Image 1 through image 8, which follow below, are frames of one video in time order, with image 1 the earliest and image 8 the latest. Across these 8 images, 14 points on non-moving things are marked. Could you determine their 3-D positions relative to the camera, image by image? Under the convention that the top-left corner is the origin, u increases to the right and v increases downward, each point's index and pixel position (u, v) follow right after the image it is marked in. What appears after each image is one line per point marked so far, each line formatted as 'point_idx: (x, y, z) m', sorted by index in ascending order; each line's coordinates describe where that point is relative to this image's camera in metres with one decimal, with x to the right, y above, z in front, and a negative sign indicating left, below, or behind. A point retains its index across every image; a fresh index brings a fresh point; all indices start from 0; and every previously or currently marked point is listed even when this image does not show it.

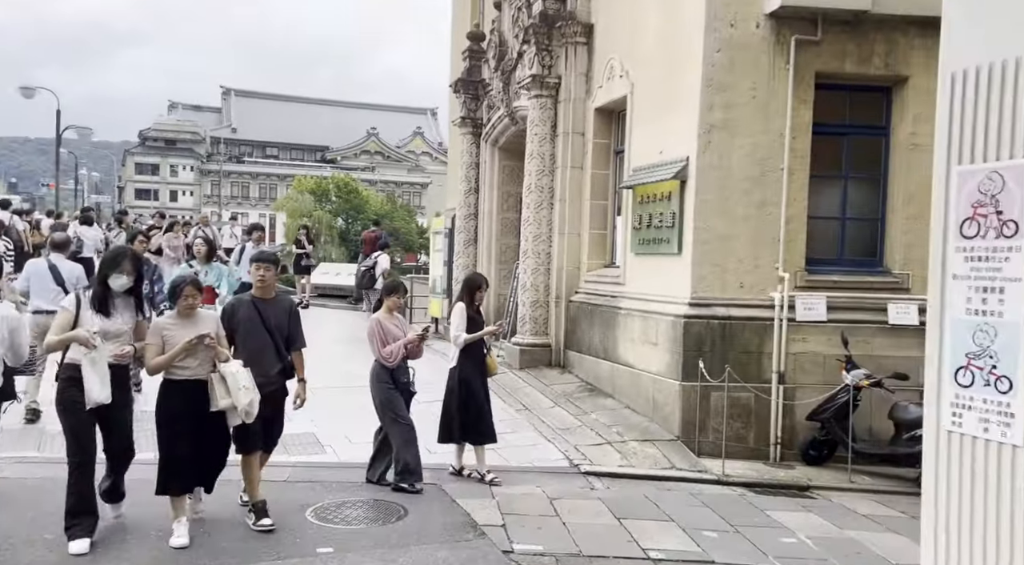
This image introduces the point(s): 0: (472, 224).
0: (-0.7, +1.0, +15.3) m
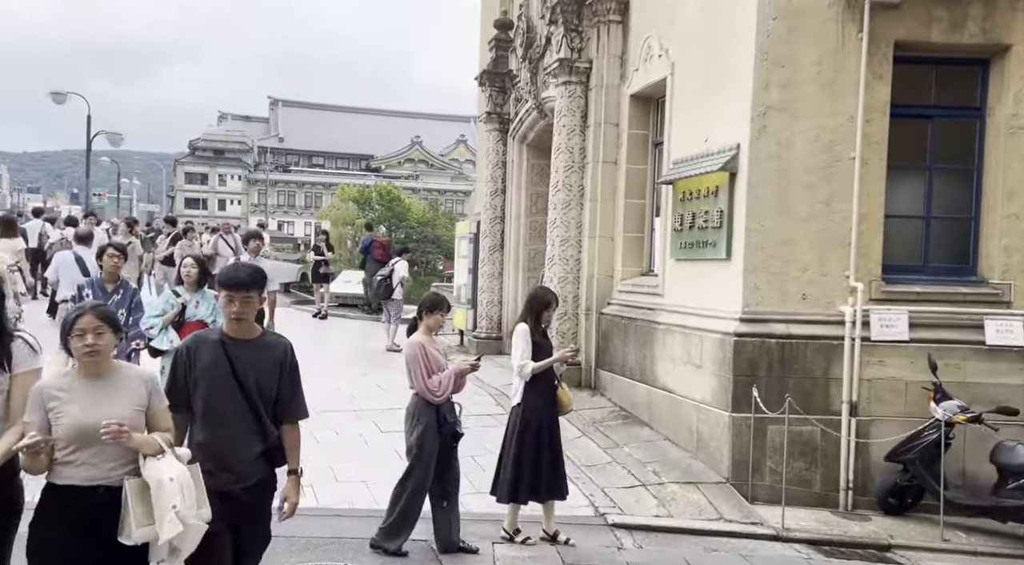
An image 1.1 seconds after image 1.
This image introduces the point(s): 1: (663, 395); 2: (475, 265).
0: (-0.2, +0.9, +14.1) m
1: (+1.4, -1.1, +8.1) m
2: (-0.6, +0.3, +14.6) m
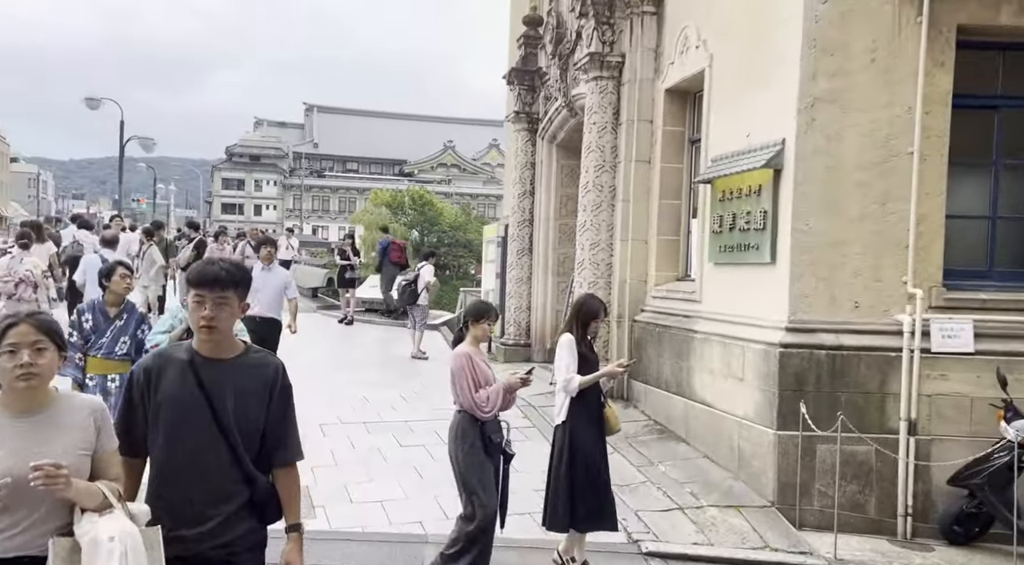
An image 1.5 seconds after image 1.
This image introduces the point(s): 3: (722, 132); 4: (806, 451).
0: (+0.2, +0.8, +13.6) m
1: (+1.6, -1.1, +7.6) m
2: (-0.2, +0.2, +14.2) m
3: (+1.9, +1.4, +7.9) m
4: (+2.1, -1.2, +6.3) m
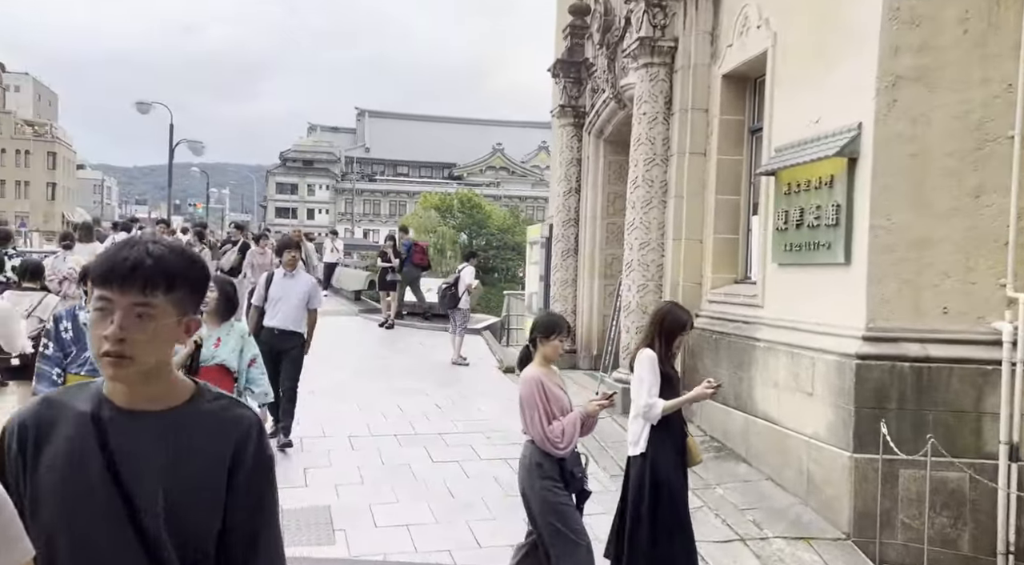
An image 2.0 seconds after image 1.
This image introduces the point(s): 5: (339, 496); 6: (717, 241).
0: (+0.9, +0.8, +12.9) m
1: (+2.0, -1.1, +6.8) m
2: (+0.6, +0.2, +13.5) m
3: (+2.3, +1.3, +7.1) m
4: (+2.4, -1.2, +5.6) m
5: (-1.3, -1.6, +6.6) m
6: (+2.0, +0.4, +8.5) m
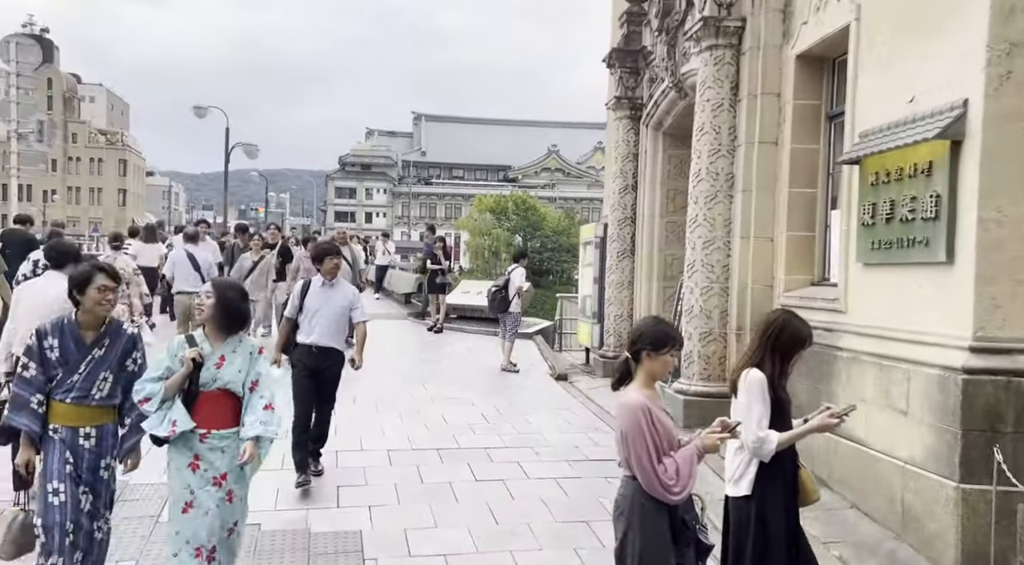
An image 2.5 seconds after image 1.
0: (+1.6, +0.7, +12.2) m
1: (+2.3, -1.1, +6.0) m
2: (+1.3, +0.1, +12.8) m
3: (+2.6, +1.3, +6.3) m
4: (+2.7, -1.3, +4.7) m
5: (-1.0, -1.6, +6.0) m
6: (+2.5, +0.4, +7.7) m
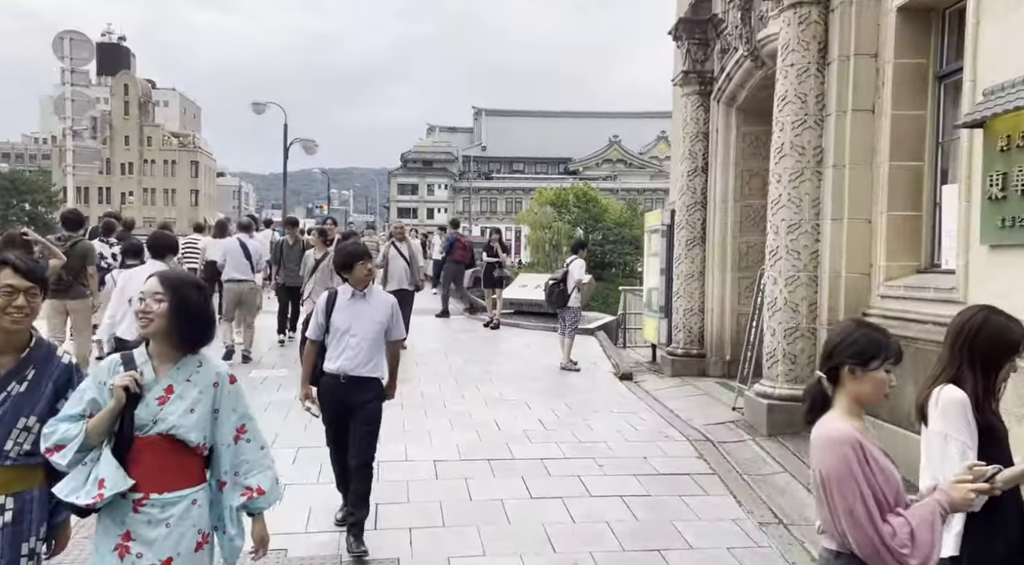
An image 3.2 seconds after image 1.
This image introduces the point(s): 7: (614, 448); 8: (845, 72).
0: (+2.4, +0.8, +11.2) m
1: (+2.7, -1.1, +5.0) m
2: (+2.1, +0.2, +11.8) m
3: (+3.0, +1.4, +5.3) m
4: (+2.9, -1.2, +3.7) m
5: (-0.6, -1.6, +5.3) m
6: (+2.9, +0.5, +6.7) m
7: (+0.8, -1.3, +7.1) m
8: (+2.7, +1.7, +7.0) m
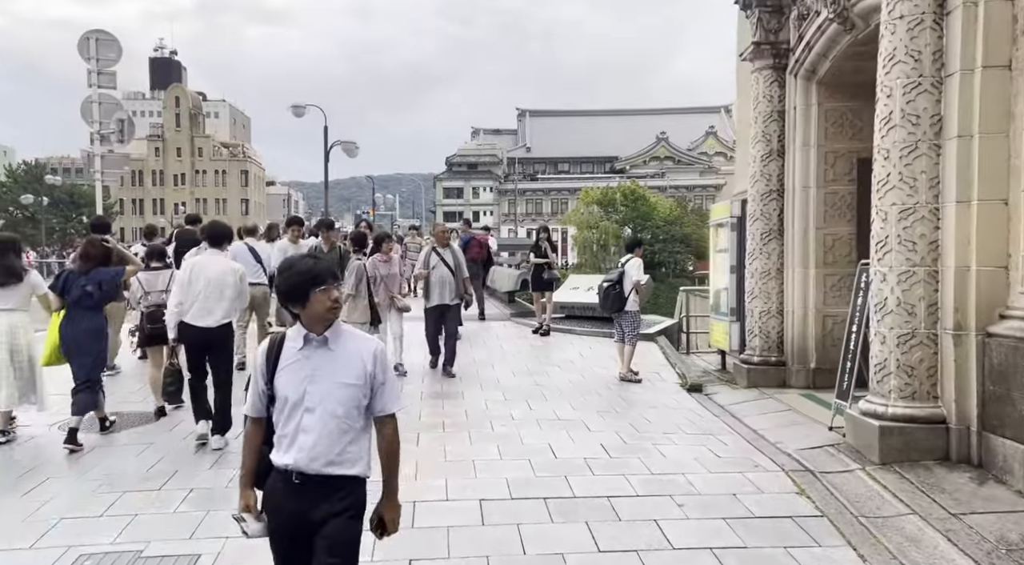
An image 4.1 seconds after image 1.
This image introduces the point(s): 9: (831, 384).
0: (+3.0, +0.9, +9.9) m
1: (+3.0, -1.0, +3.8) m
2: (+2.8, +0.3, +10.6) m
3: (+3.2, +1.4, +4.0) m
4: (+3.1, -1.1, +2.4) m
5: (-0.3, -1.6, +4.2) m
6: (+3.3, +0.5, +5.4) m
7: (+1.2, -1.3, +5.9) m
8: (+3.0, +1.7, +5.7) m
9: (+3.5, -1.1, +9.6) m
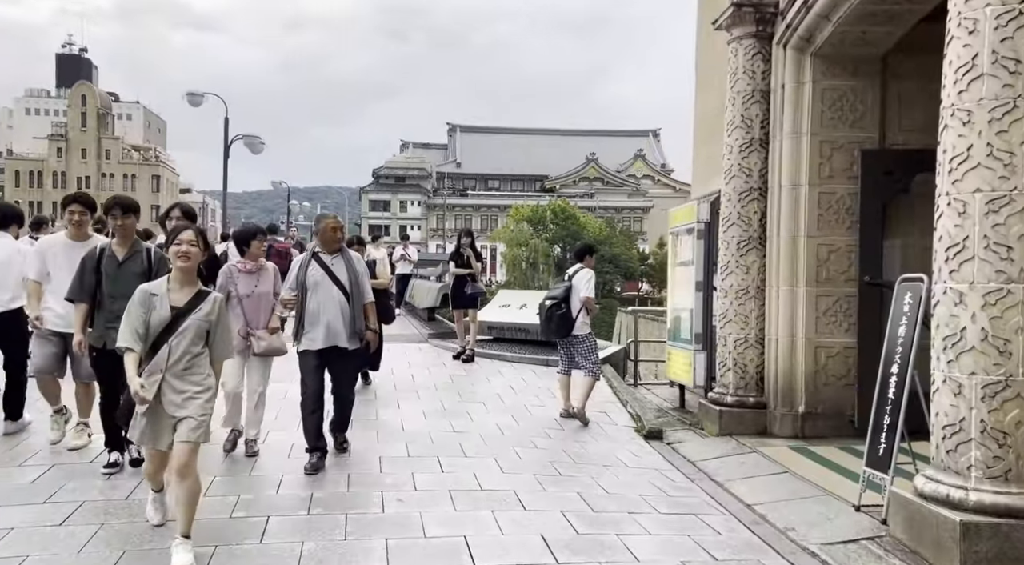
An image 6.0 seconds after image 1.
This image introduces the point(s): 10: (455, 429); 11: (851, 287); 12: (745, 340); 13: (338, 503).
0: (+2.2, +0.7, +7.9) m
1: (+2.7, -1.1, +1.8) m
2: (+1.9, +0.1, +8.6) m
3: (+3.0, +1.4, +2.1) m
4: (+3.0, -1.2, +0.5) m
5: (-0.6, -1.6, +1.9) m
6: (+2.9, +0.4, +3.5) m
7: (+0.8, -1.4, +3.7) m
8: (+2.6, +1.6, +3.8) m
9: (+2.7, -1.3, +7.6) m
10: (-0.5, -1.2, +7.4) m
11: (+3.0, 0.0, +7.6) m
12: (+2.1, -0.5, +7.9) m
13: (-1.0, -1.3, +5.2) m
